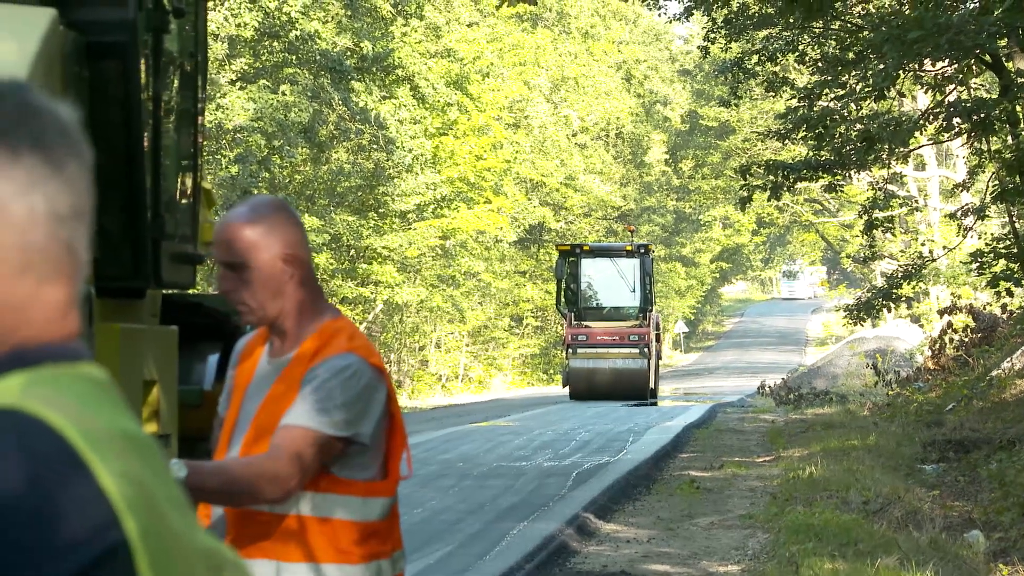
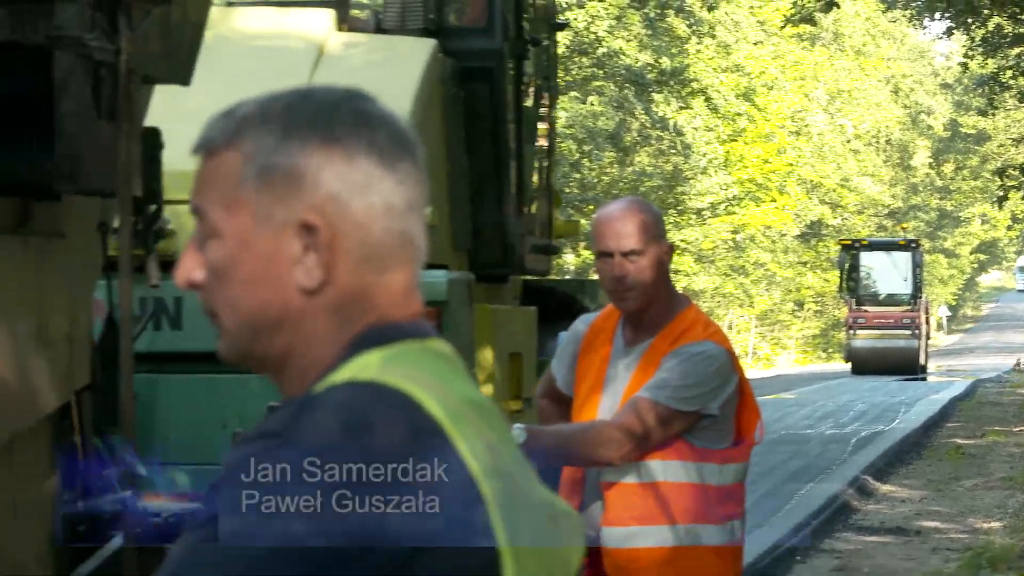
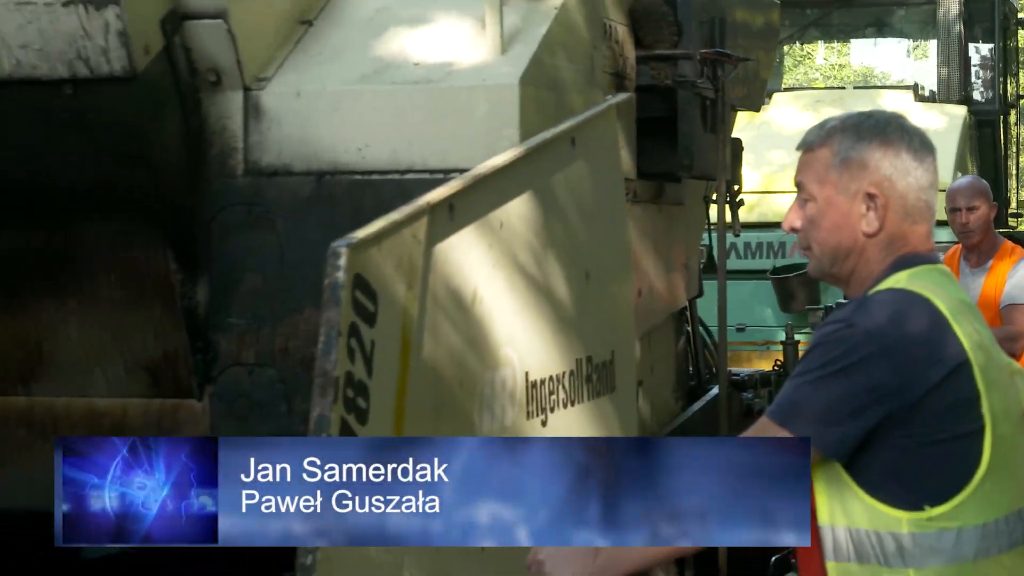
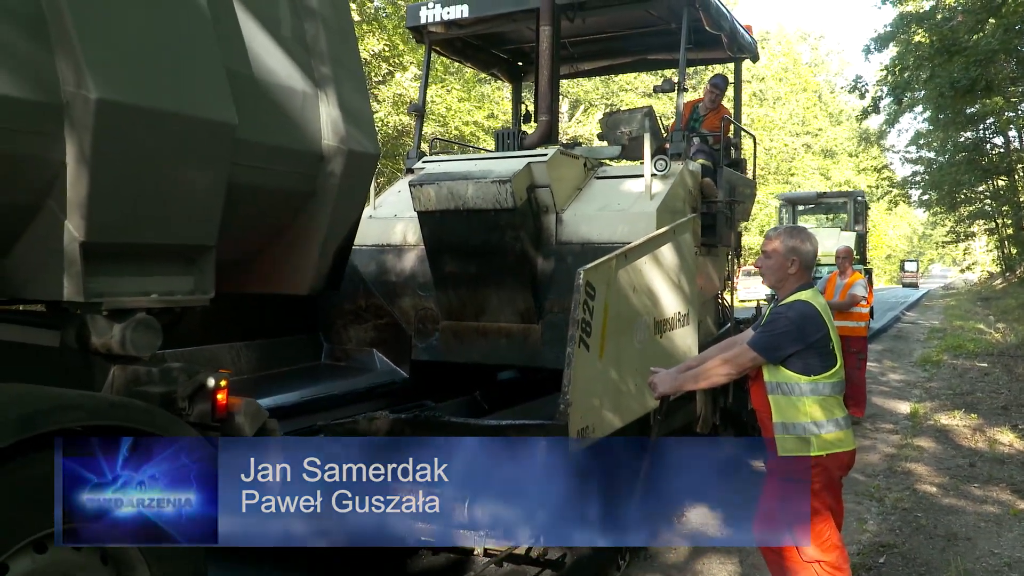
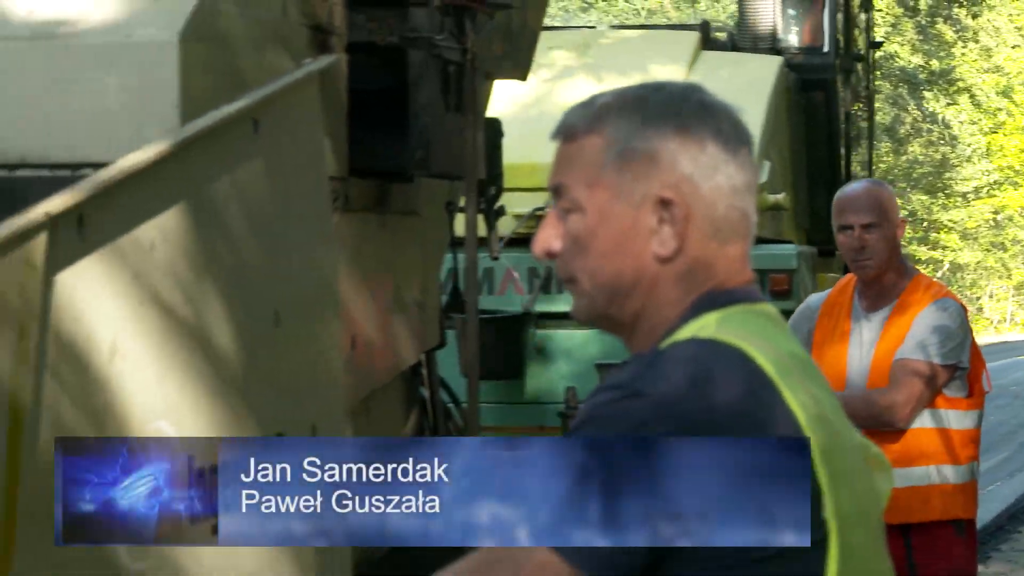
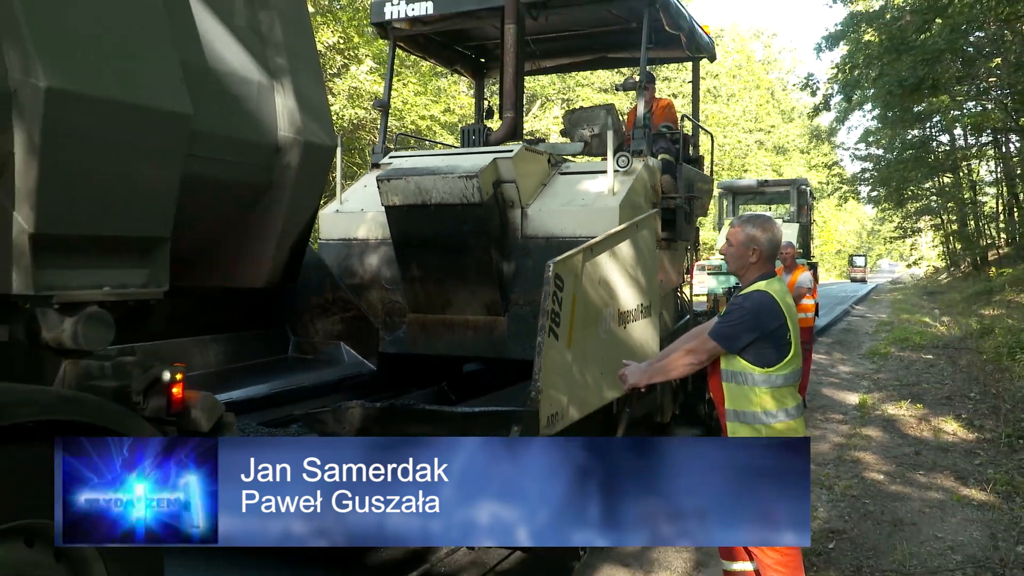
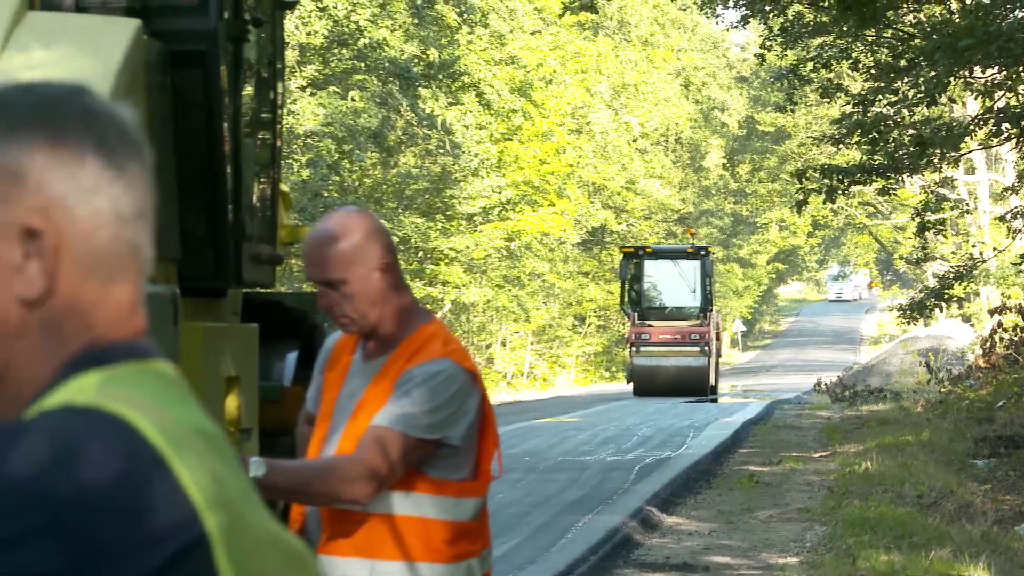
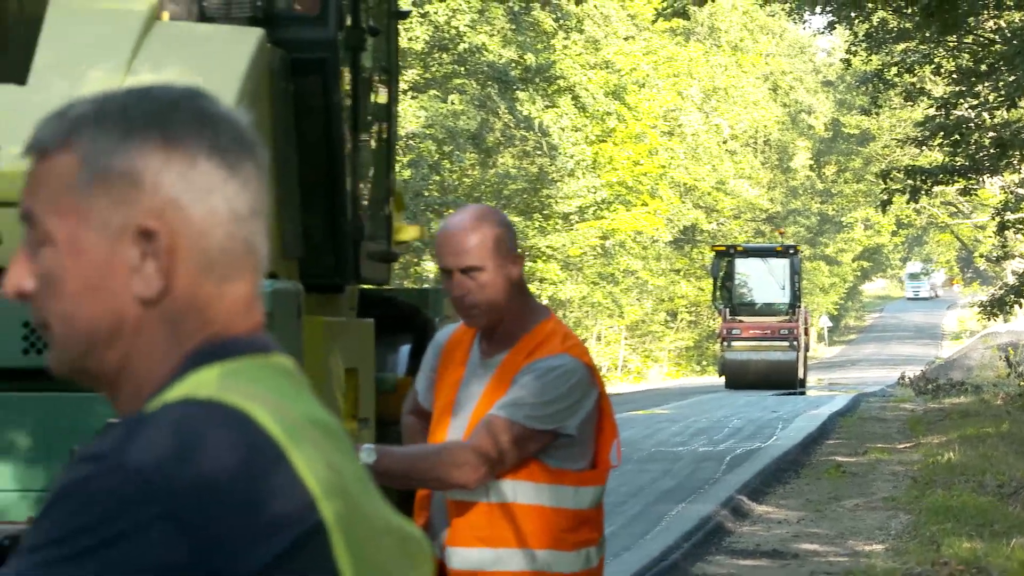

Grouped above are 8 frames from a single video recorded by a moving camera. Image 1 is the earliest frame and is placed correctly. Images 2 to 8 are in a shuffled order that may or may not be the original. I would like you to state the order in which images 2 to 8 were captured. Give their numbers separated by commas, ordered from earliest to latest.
7, 8, 2, 5, 3, 6, 4
